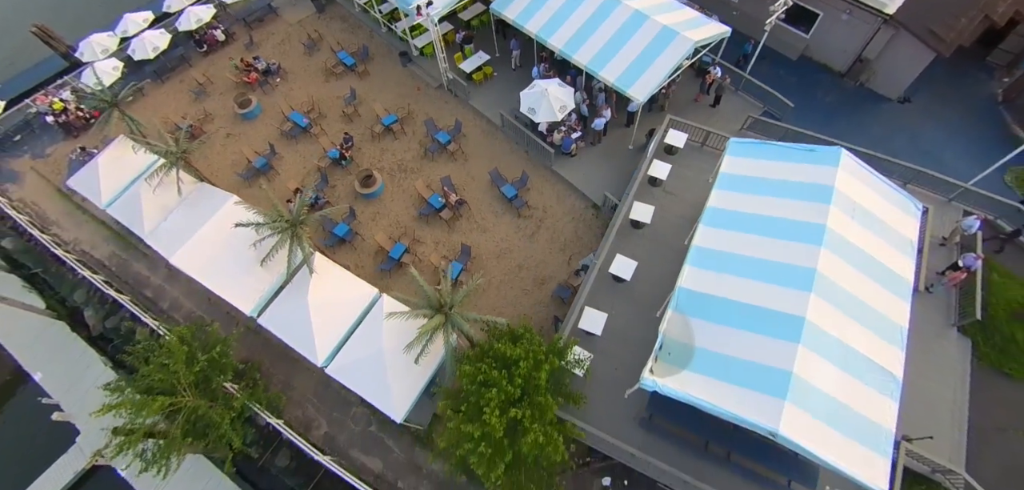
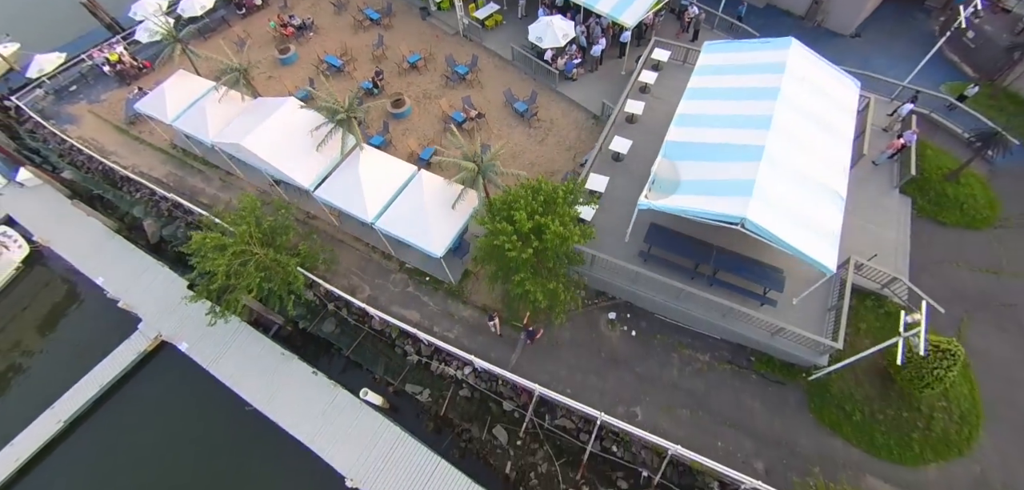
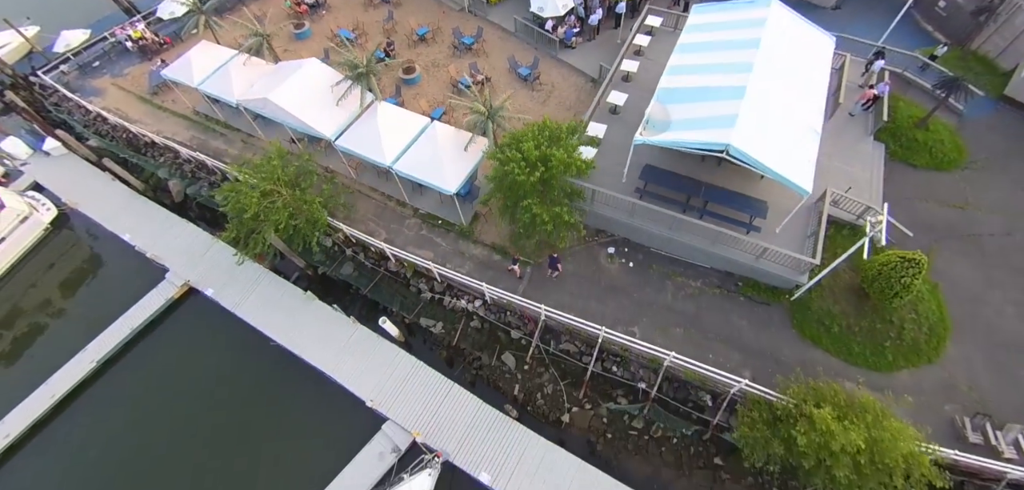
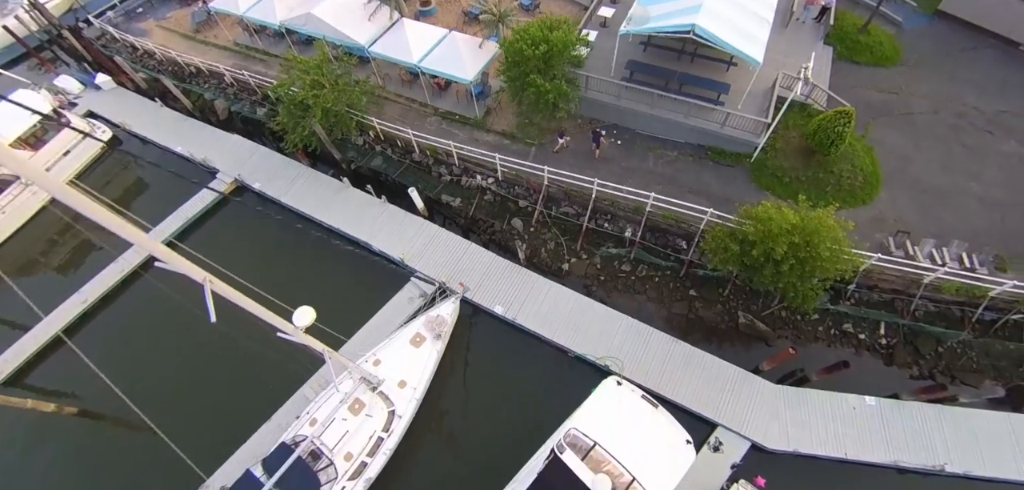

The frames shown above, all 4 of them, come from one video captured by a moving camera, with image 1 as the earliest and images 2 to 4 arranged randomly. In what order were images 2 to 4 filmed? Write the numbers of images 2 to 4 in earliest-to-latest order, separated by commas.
2, 3, 4
